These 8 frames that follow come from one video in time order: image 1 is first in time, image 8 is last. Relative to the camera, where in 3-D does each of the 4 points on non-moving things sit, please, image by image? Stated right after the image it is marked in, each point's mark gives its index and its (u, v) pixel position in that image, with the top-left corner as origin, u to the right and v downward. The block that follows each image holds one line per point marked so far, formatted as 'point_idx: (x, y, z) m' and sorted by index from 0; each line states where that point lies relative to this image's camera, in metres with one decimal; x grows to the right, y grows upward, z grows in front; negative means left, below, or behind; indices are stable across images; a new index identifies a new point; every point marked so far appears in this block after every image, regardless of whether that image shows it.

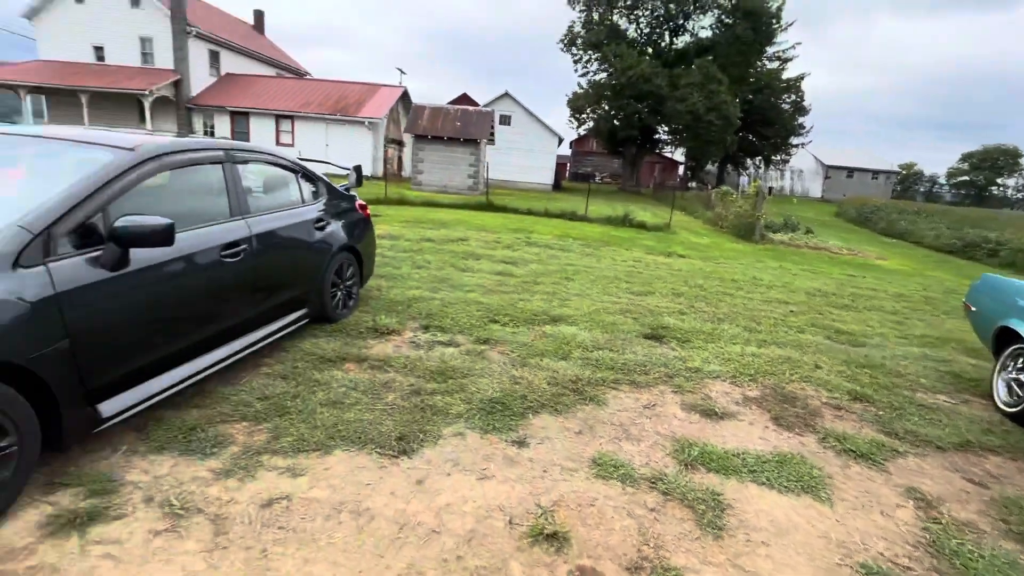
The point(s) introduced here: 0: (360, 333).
0: (-1.3, -0.4, +4.2) m
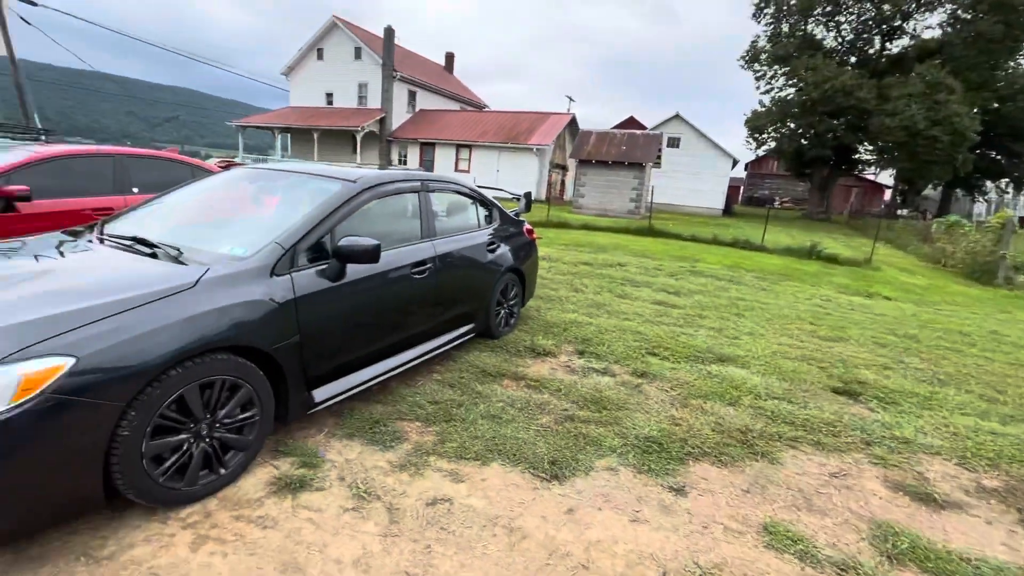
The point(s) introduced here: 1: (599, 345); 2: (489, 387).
0: (+0.1, -0.6, +4.4) m
1: (+0.9, -0.6, +4.7) m
2: (-0.2, -0.8, +3.6) m
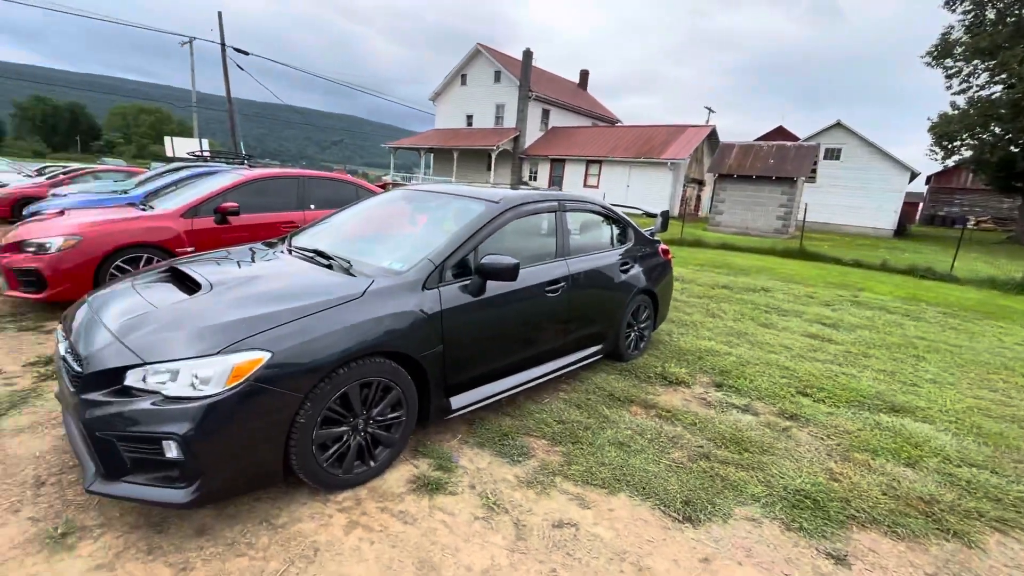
0: (+1.2, -0.8, +4.2) m
1: (+2.1, -0.8, +4.3) m
2: (+0.8, -0.9, +3.5) m
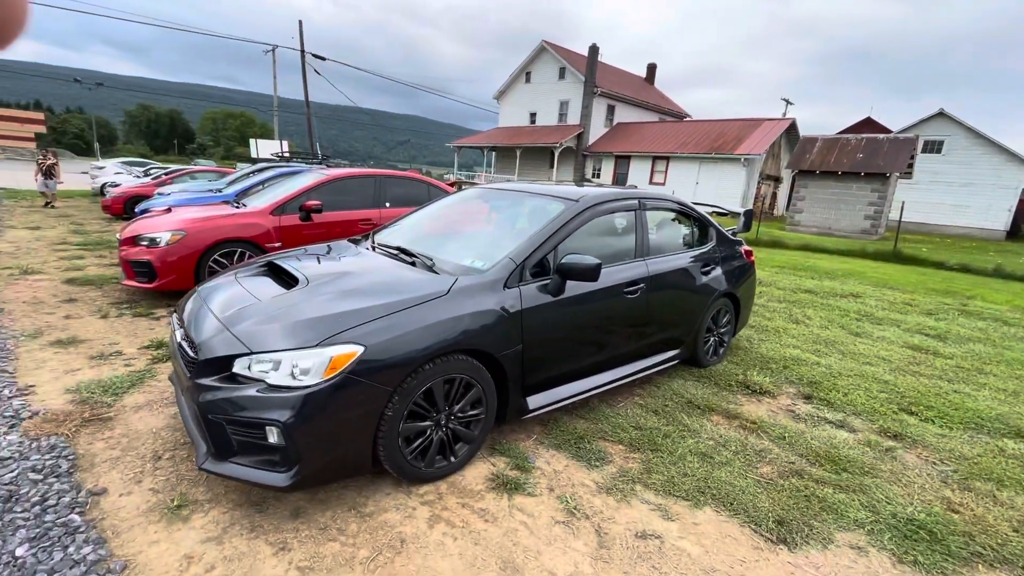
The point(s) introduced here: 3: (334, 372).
0: (+1.8, -0.8, +4.0) m
1: (+2.7, -0.9, +4.0) m
2: (+1.3, -0.9, +3.4) m
3: (-0.8, -0.4, +2.1) m
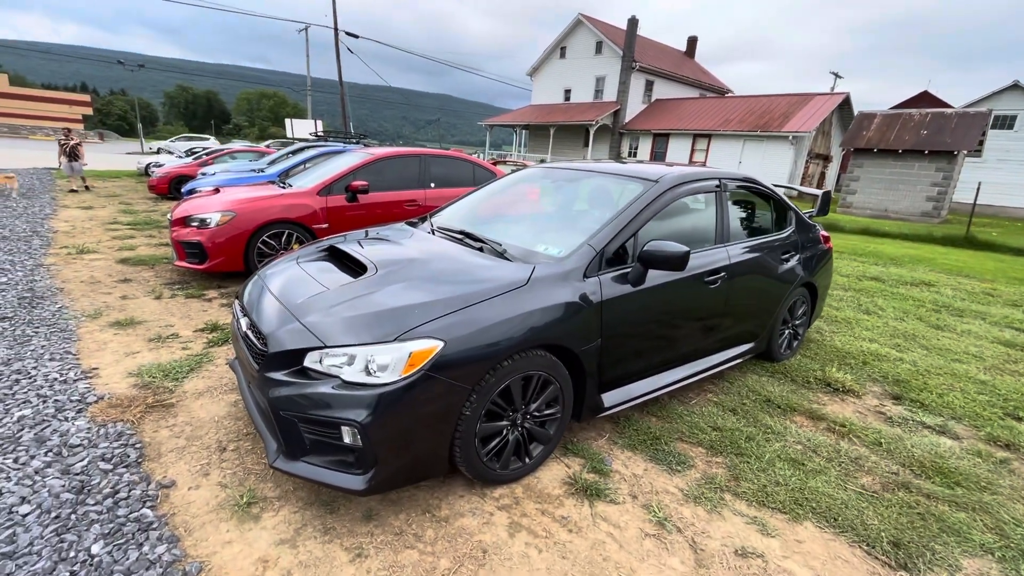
0: (+2.3, -0.7, +3.7) m
1: (+3.1, -0.8, +3.6) m
2: (+1.7, -0.9, +3.1) m
3: (-0.4, -0.3, +1.9) m
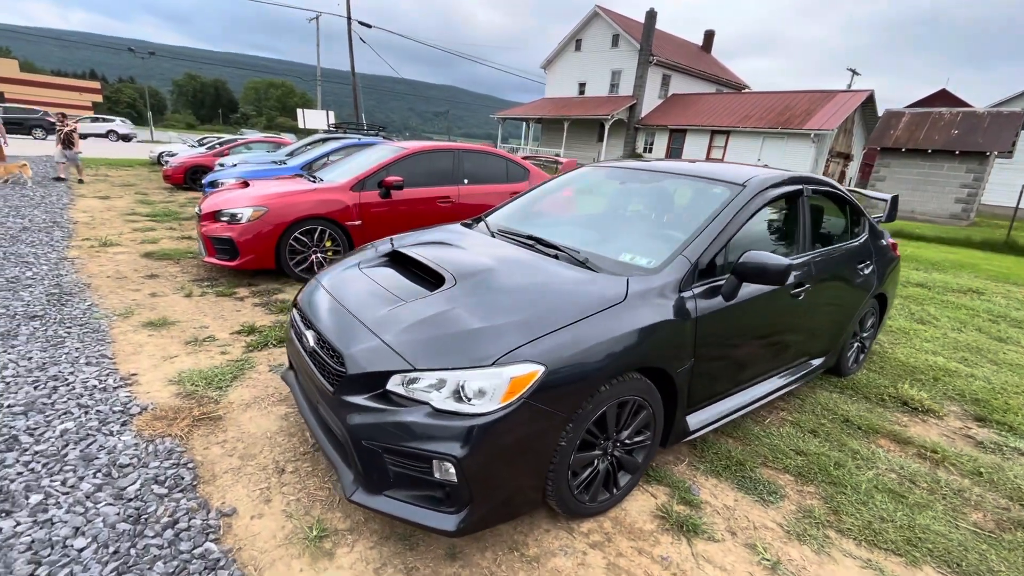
0: (+2.7, -0.8, +3.5) m
1: (+3.5, -0.9, +3.4) m
2: (+2.1, -1.0, +2.9) m
3: (0.0, -0.4, +1.7) m
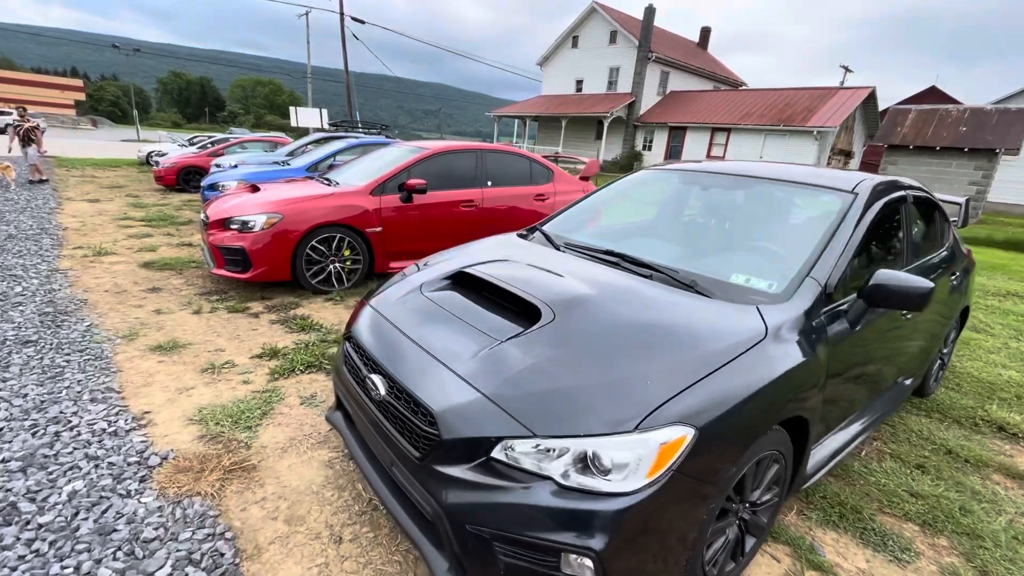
0: (+3.1, -0.9, +3.2) m
1: (+3.9, -1.0, +3.1) m
2: (+2.5, -1.1, +2.6) m
3: (+0.4, -0.5, +1.4) m
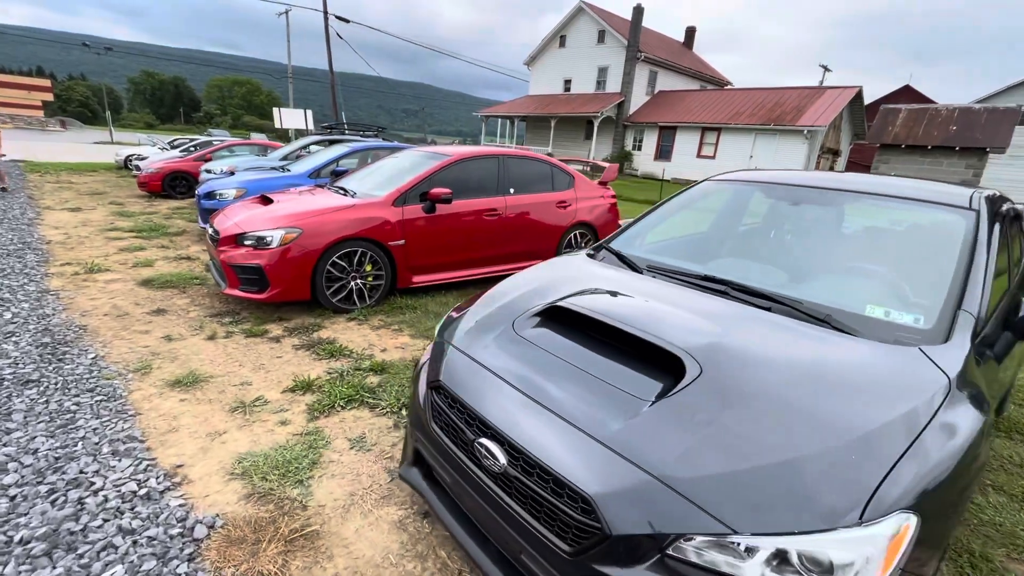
0: (+3.5, -1.0, +3.0) m
1: (+4.3, -1.1, +3.0) m
2: (+3.0, -1.2, +2.4) m
3: (+0.9, -0.7, +1.1) m
